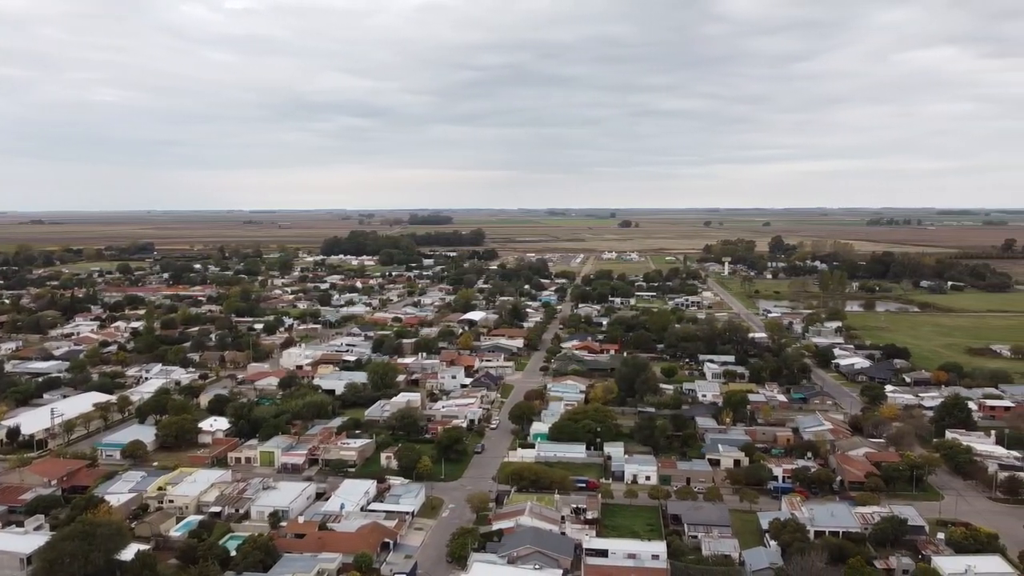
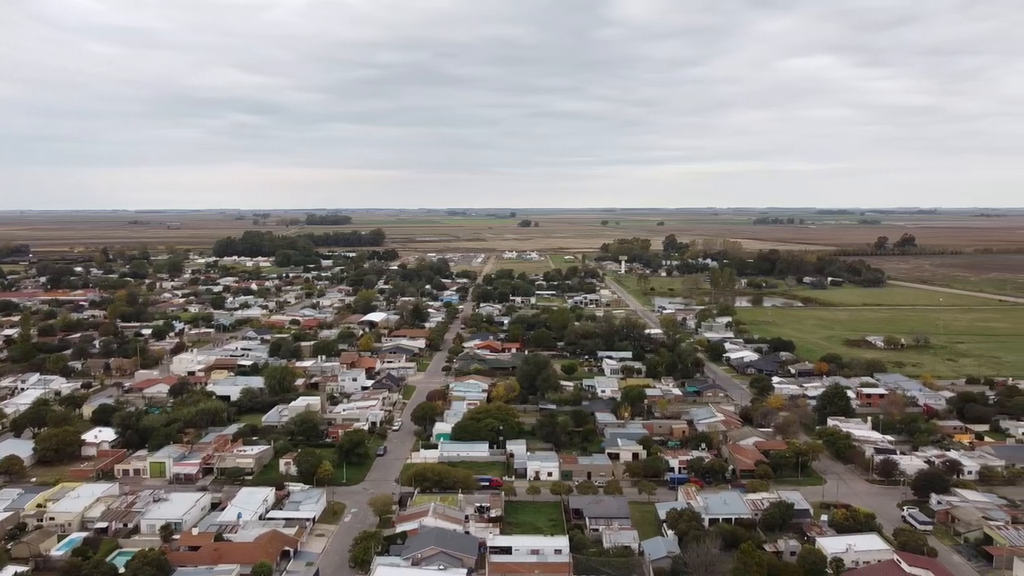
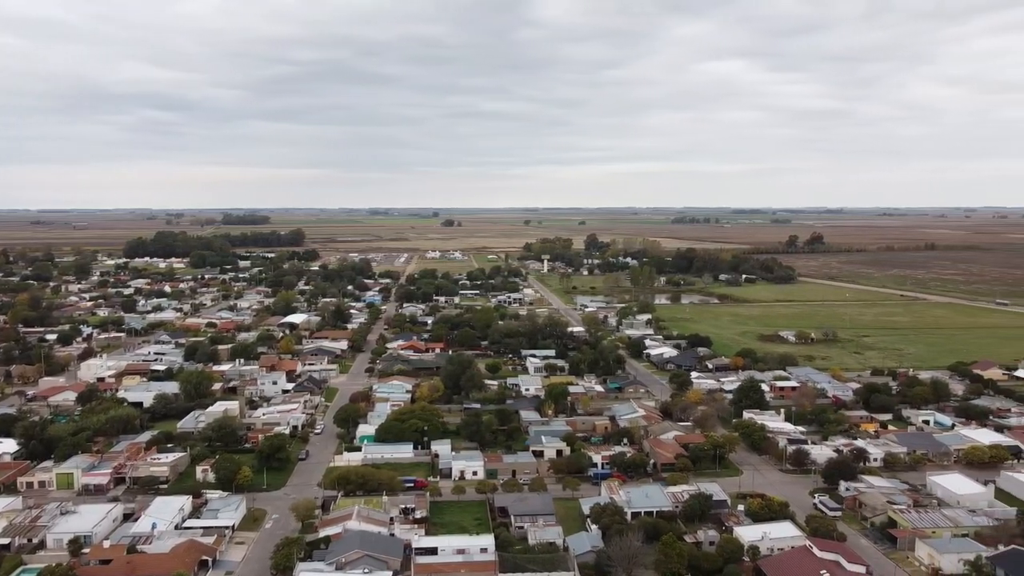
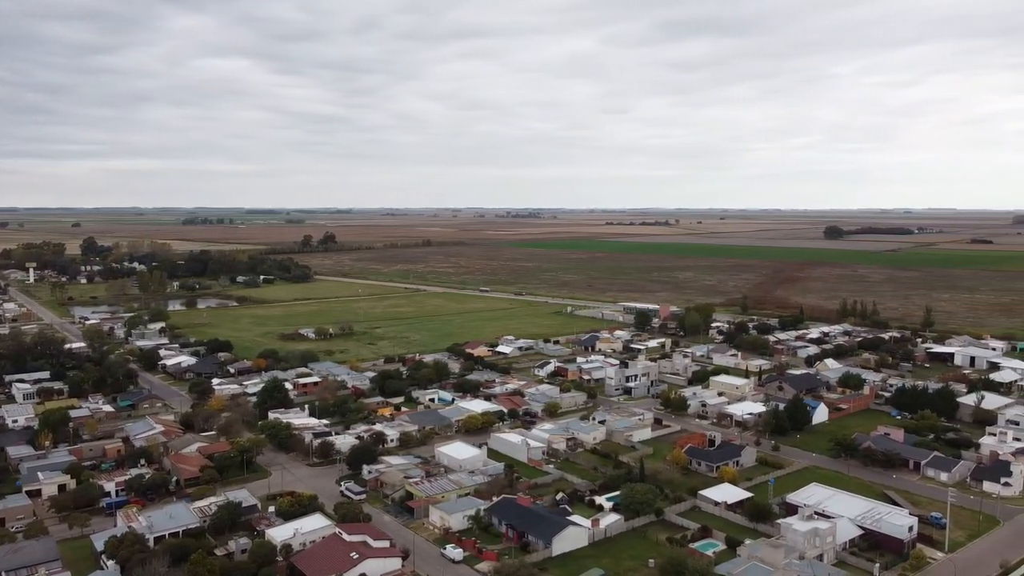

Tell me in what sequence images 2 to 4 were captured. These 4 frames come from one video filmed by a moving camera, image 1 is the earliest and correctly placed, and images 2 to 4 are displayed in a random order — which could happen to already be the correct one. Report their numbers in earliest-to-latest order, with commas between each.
2, 3, 4
